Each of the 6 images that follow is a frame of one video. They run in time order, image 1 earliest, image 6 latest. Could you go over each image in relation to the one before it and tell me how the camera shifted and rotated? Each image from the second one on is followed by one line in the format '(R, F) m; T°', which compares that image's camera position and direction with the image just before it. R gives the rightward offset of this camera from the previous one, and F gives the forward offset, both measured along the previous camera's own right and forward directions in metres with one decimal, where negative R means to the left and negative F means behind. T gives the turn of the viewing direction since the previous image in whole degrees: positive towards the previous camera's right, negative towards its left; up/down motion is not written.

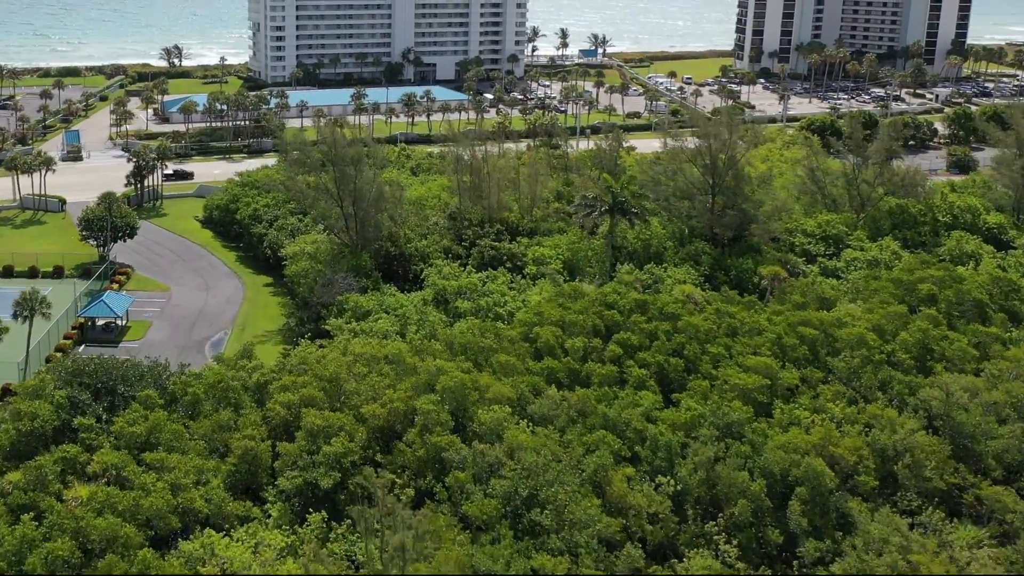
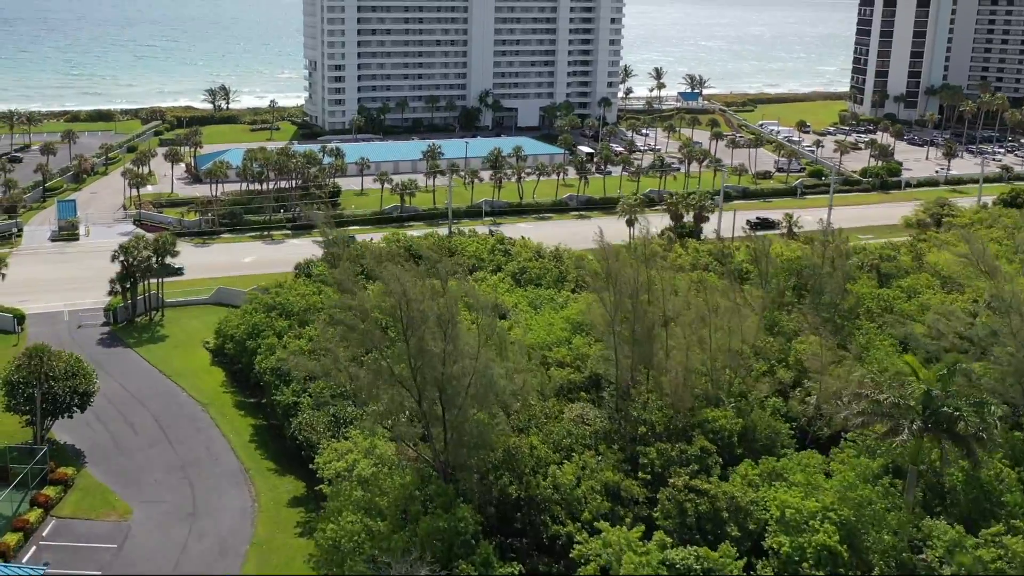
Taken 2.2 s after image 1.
(-5.1, +26.4) m; -3°
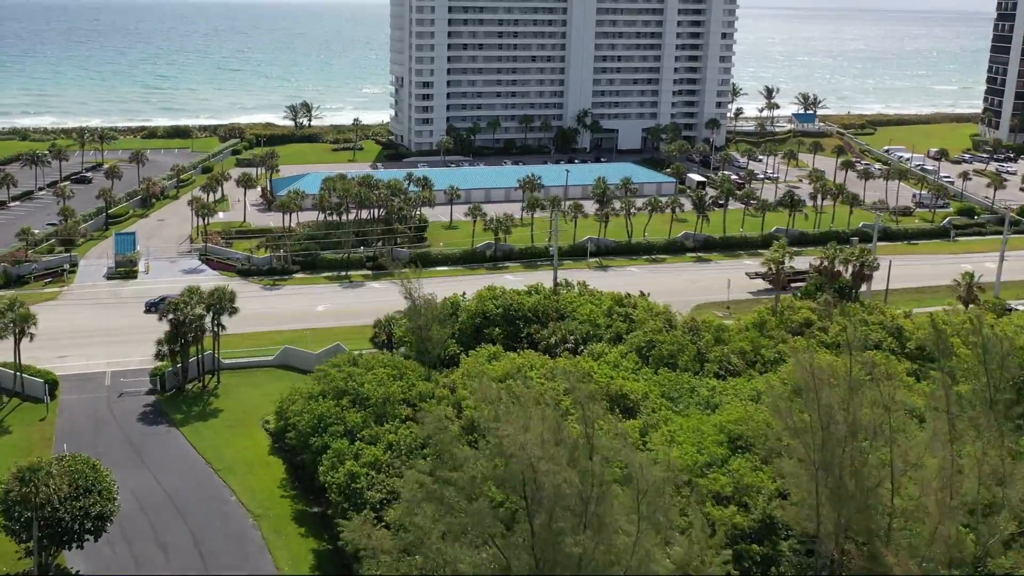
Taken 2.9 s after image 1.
(-2.1, +10.8) m; -4°
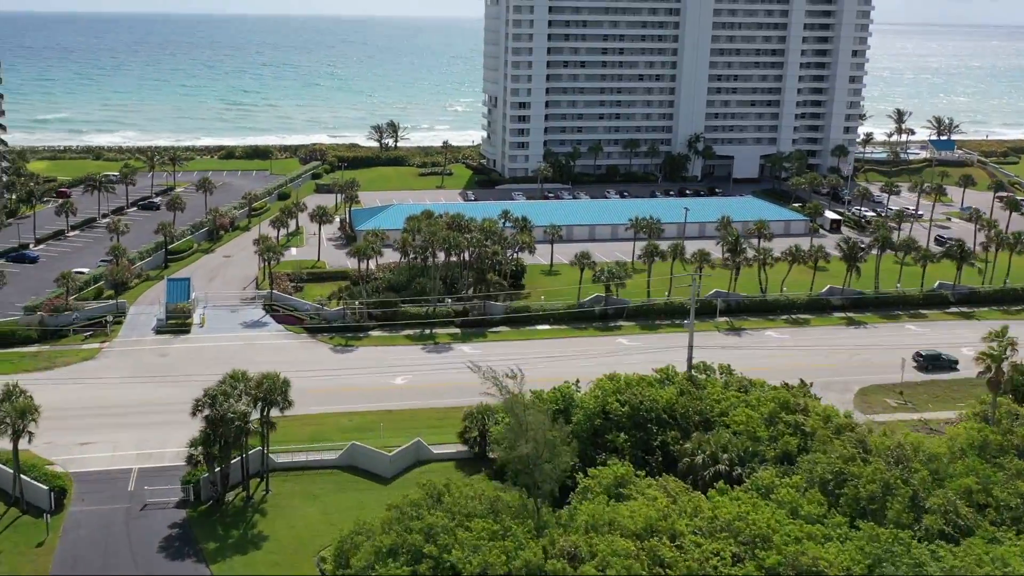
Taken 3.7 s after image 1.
(-2.0, +12.0) m; -5°
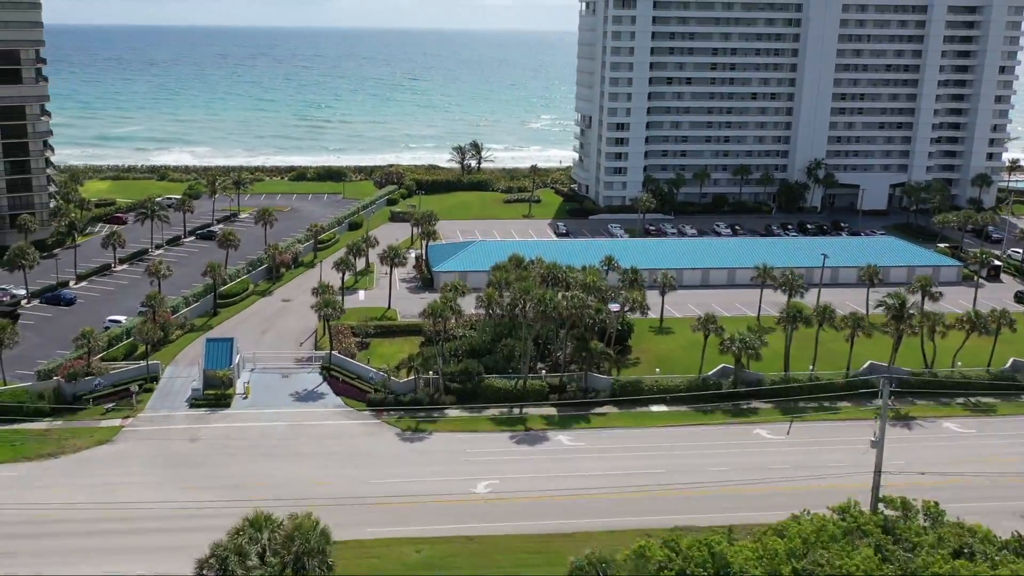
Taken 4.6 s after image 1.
(-1.6, +12.1) m; -4°
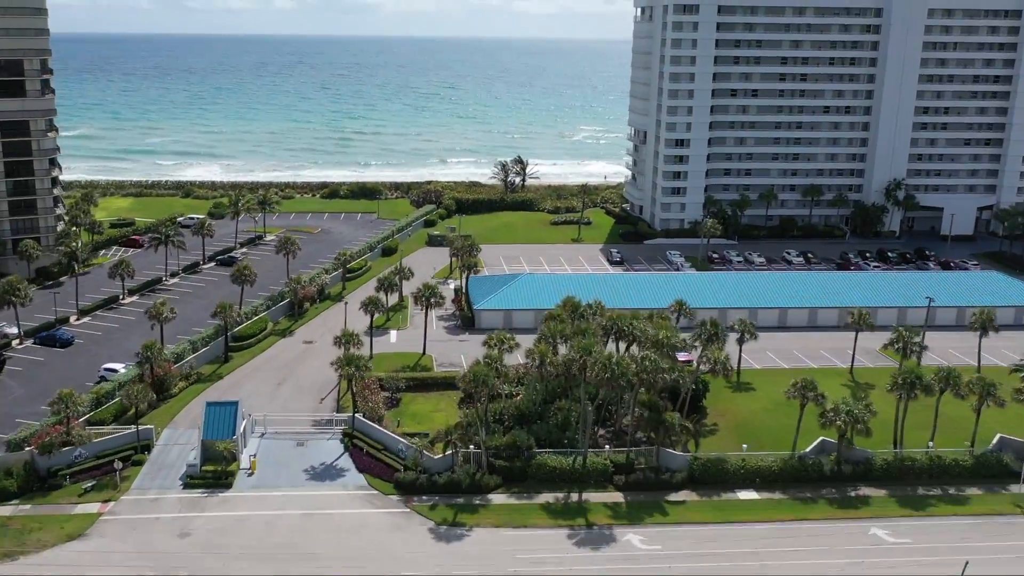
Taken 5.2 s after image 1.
(-0.9, +9.0) m; -2°
